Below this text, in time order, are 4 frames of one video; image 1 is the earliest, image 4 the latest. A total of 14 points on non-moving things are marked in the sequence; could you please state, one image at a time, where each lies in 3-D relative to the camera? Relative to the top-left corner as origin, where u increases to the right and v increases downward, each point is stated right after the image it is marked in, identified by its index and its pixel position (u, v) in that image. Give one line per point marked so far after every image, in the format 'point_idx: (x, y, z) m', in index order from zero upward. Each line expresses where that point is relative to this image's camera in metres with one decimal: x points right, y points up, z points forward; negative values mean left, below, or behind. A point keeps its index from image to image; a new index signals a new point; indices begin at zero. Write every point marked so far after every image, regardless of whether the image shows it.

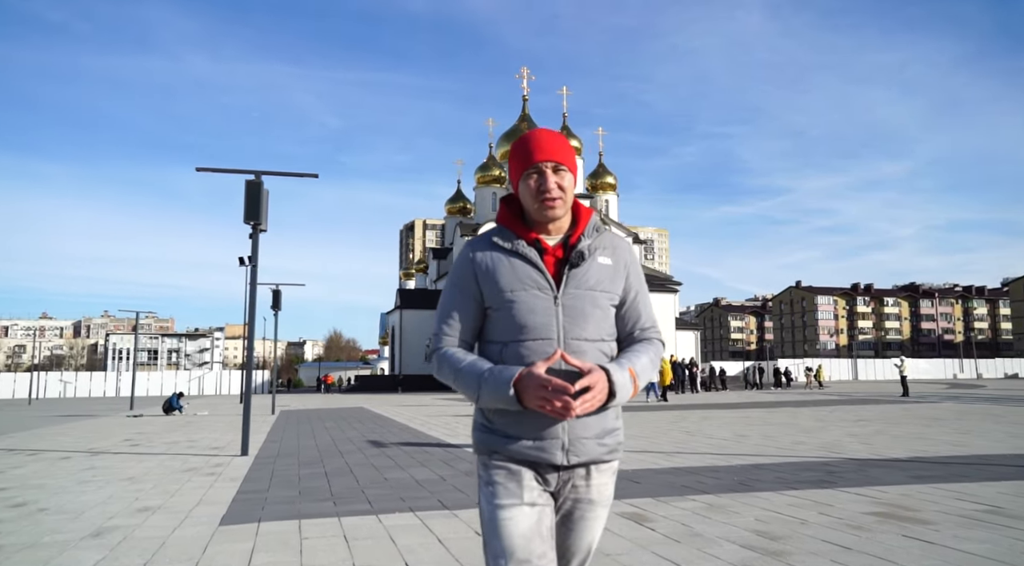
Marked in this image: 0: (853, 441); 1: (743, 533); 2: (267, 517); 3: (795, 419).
0: (+5.8, -2.7, +11.9) m
1: (+1.8, -2.0, +5.6) m
2: (-2.5, -2.3, +7.2) m
3: (+6.7, -3.2, +16.6) m
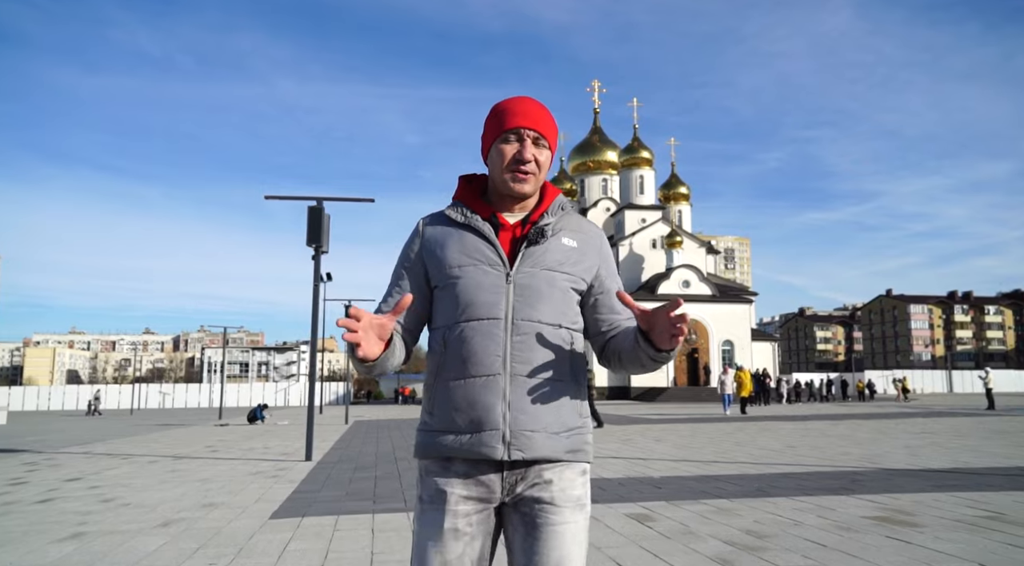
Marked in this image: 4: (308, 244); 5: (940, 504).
0: (+6.5, -2.8, +11.7) m
1: (+1.9, -2.1, +5.9) m
2: (-2.3, -2.5, +8.0) m
3: (+8.0, -3.4, +16.3) m
4: (-3.7, +0.7, +12.8) m
5: (+4.1, -2.1, +6.7) m
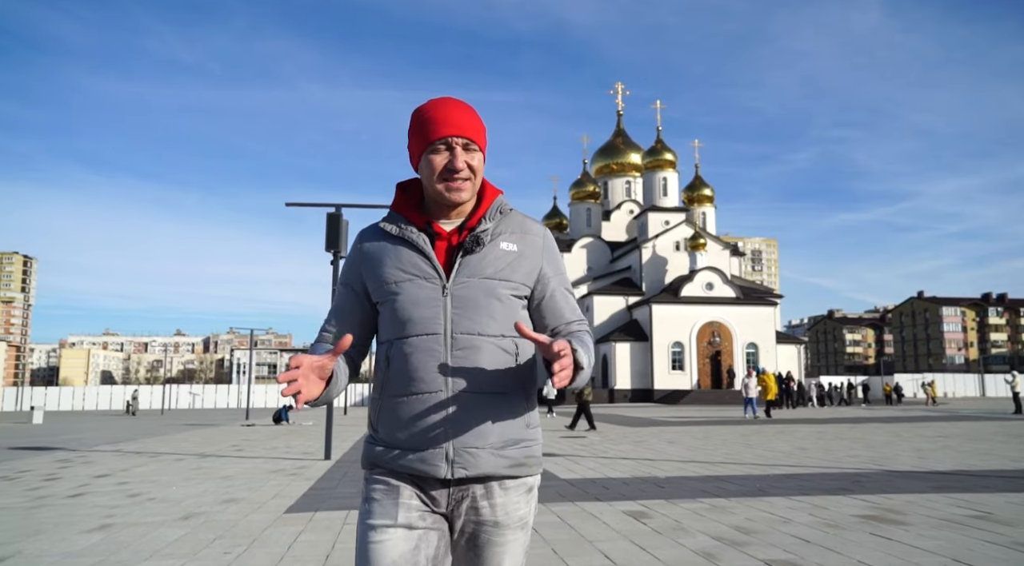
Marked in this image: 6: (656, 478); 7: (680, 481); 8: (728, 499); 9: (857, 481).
0: (+6.7, -2.9, +11.7) m
1: (+1.8, -2.1, +6.1) m
2: (-2.2, -2.6, +8.4) m
3: (+8.3, -3.5, +16.3) m
4: (-3.5, +0.6, +13.3) m
5: (+4.1, -2.2, +6.9) m
6: (+2.0, -2.6, +9.5) m
7: (+2.2, -2.6, +9.3) m
8: (+2.3, -2.3, +7.5) m
9: (+4.3, -2.5, +8.7) m
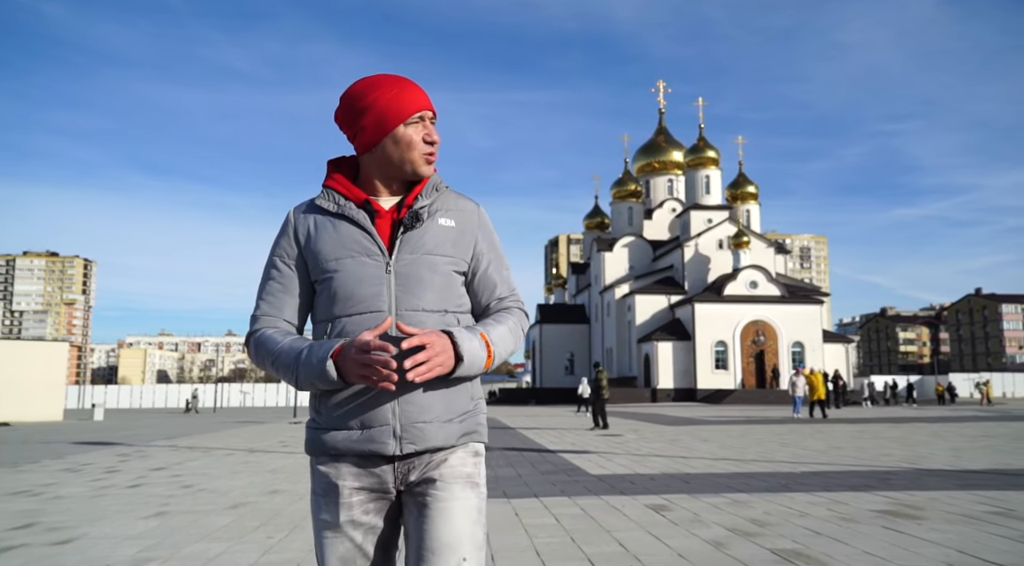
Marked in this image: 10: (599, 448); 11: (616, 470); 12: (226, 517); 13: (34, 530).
0: (+7.2, -2.8, +11.6) m
1: (+2.0, -2.1, +6.3) m
2: (-1.9, -2.6, +8.8) m
3: (+9.1, -3.4, +16.0) m
4: (-2.9, +0.6, +13.8) m
5: (+4.4, -2.1, +6.9) m
6: (+2.4, -2.6, +9.7) m
7: (+2.6, -2.6, +9.4) m
8: (+2.6, -2.3, +7.7) m
9: (+4.6, -2.4, +8.7) m
10: (+1.8, -3.3, +14.1) m
11: (+1.5, -2.7, +10.2) m
12: (-3.2, -2.5, +7.8) m
13: (-4.5, -2.3, +6.7) m
